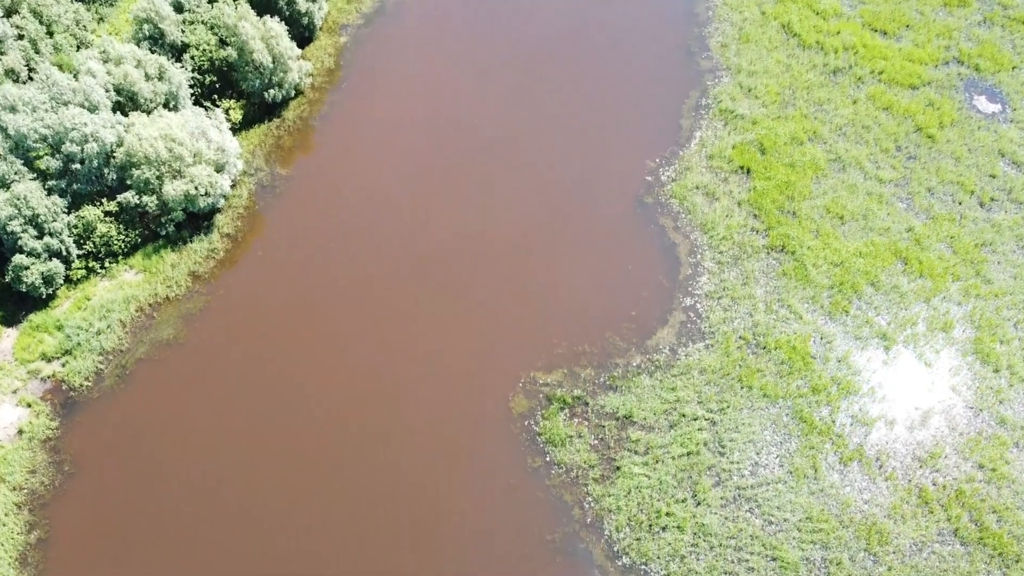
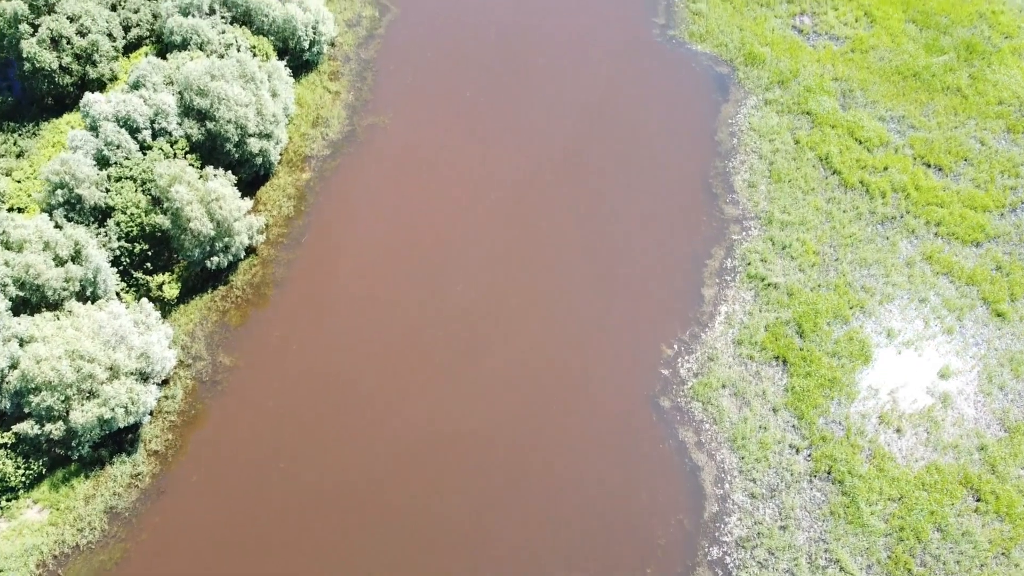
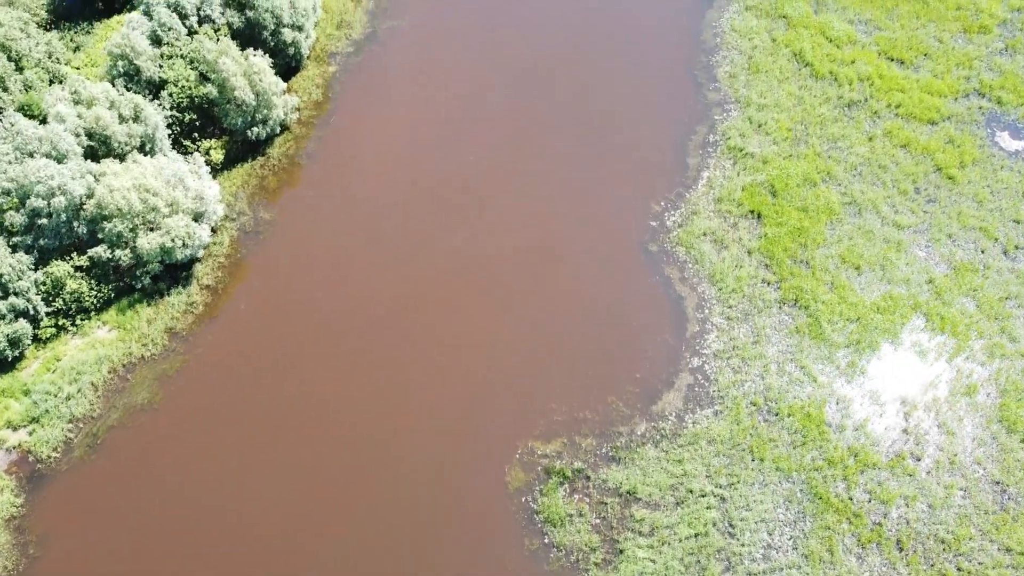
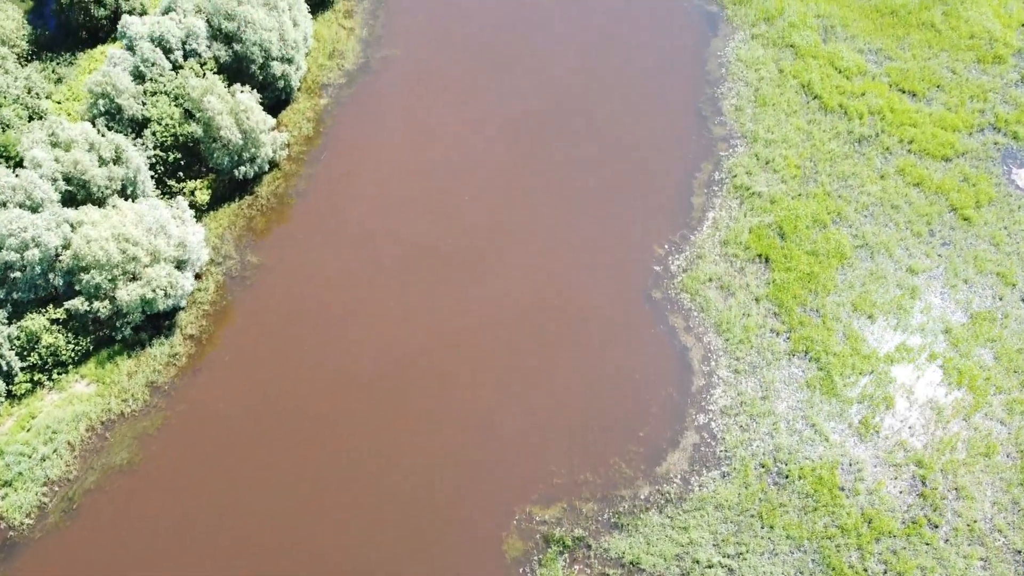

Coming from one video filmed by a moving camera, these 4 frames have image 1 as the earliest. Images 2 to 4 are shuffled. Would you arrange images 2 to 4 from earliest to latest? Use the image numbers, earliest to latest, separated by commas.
3, 4, 2
